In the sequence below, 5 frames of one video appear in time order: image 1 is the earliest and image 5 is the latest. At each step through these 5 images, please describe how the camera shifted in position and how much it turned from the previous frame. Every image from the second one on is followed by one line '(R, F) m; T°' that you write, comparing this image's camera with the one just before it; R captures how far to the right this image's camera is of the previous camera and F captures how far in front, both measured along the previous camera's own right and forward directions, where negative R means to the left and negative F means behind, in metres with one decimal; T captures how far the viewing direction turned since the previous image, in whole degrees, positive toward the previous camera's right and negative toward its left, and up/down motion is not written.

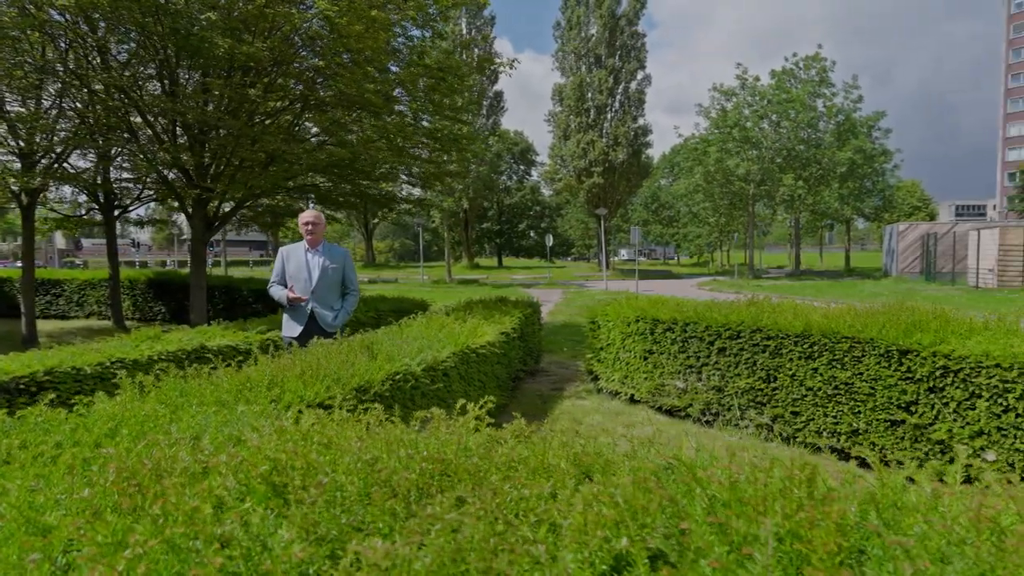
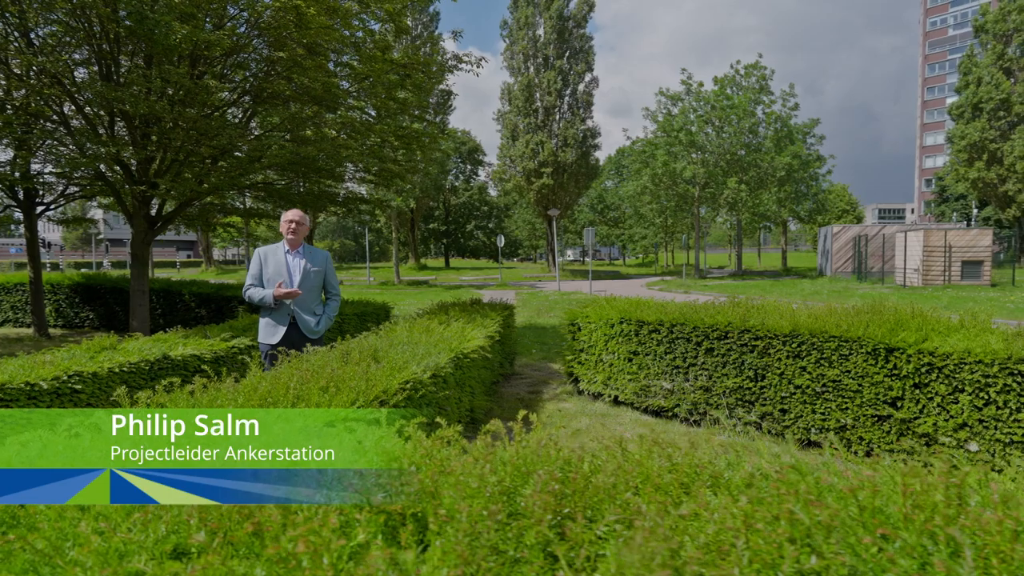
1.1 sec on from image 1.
(-0.4, +0.1) m; +6°
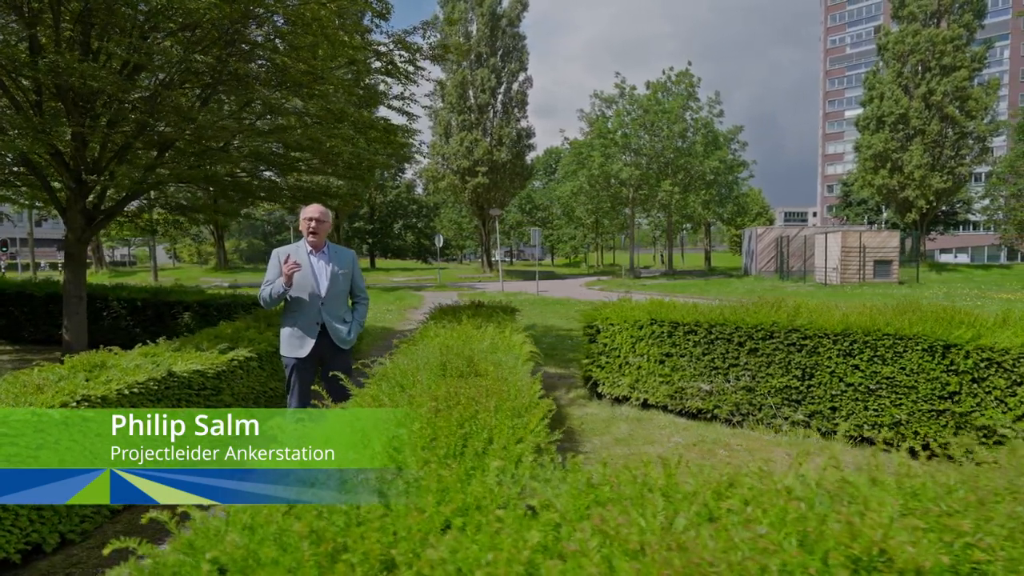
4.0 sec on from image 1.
(-1.2, +0.4) m; +9°
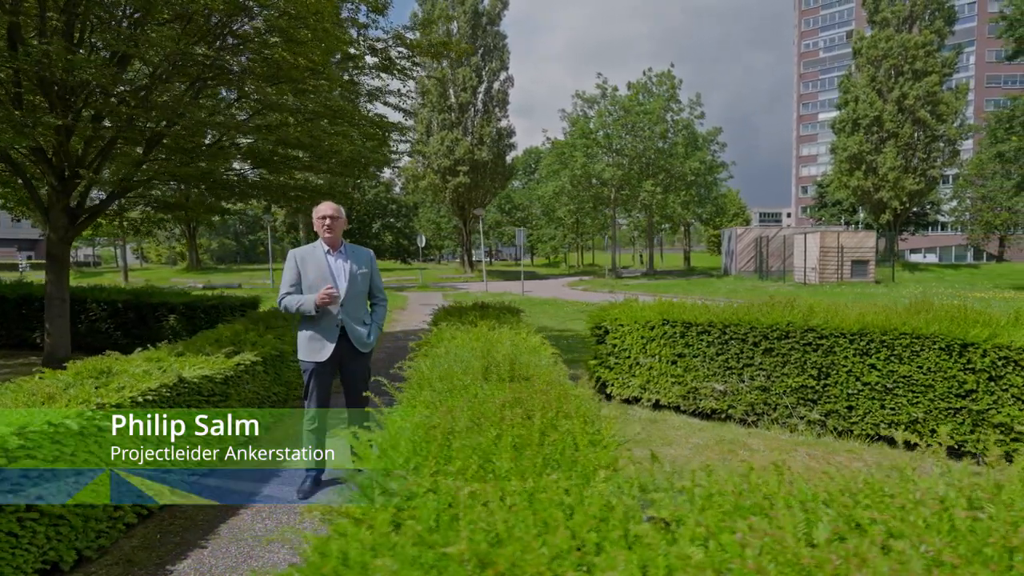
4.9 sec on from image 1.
(-0.4, +0.1) m; +3°
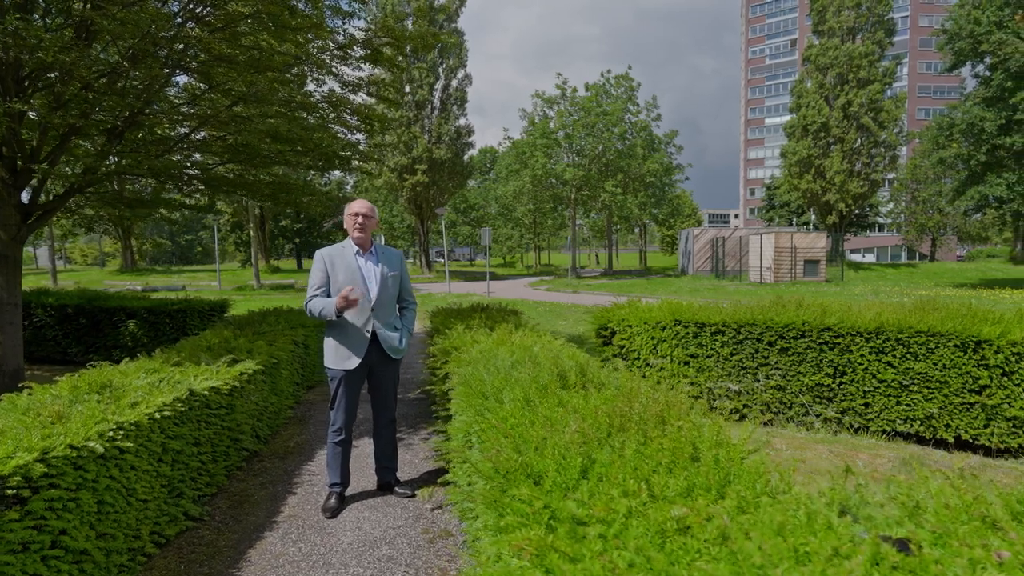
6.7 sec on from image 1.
(-0.6, +0.2) m; +5°
